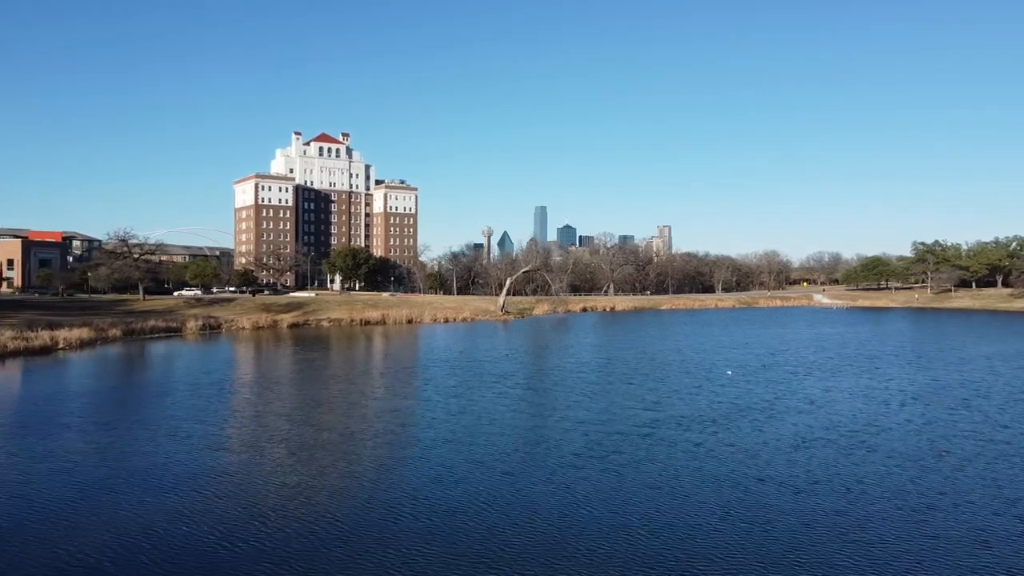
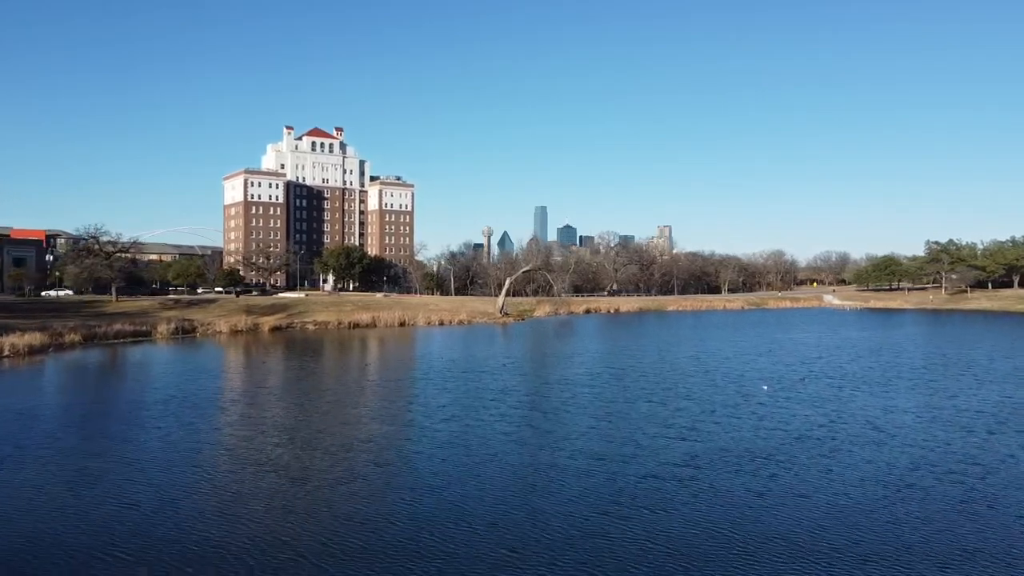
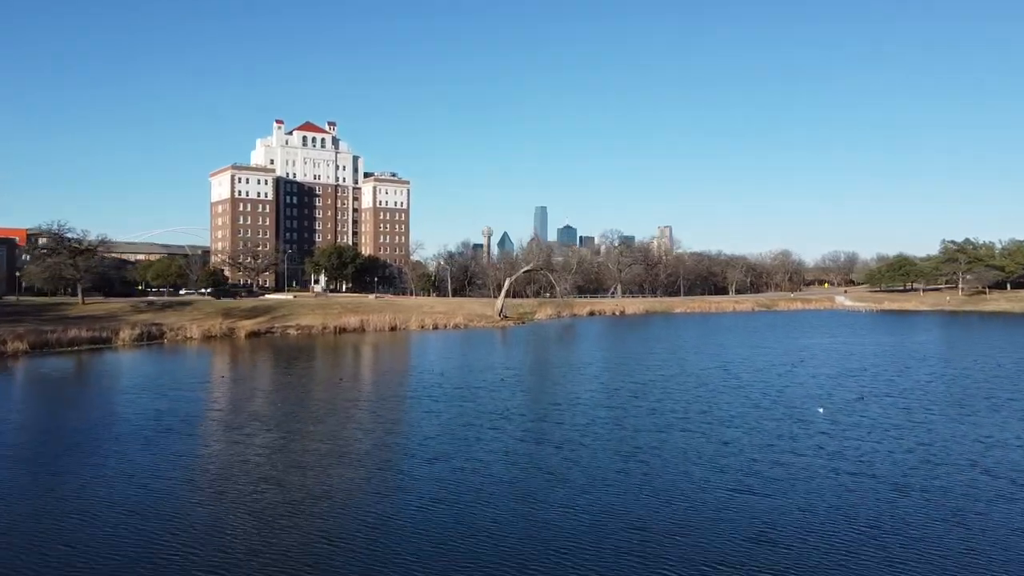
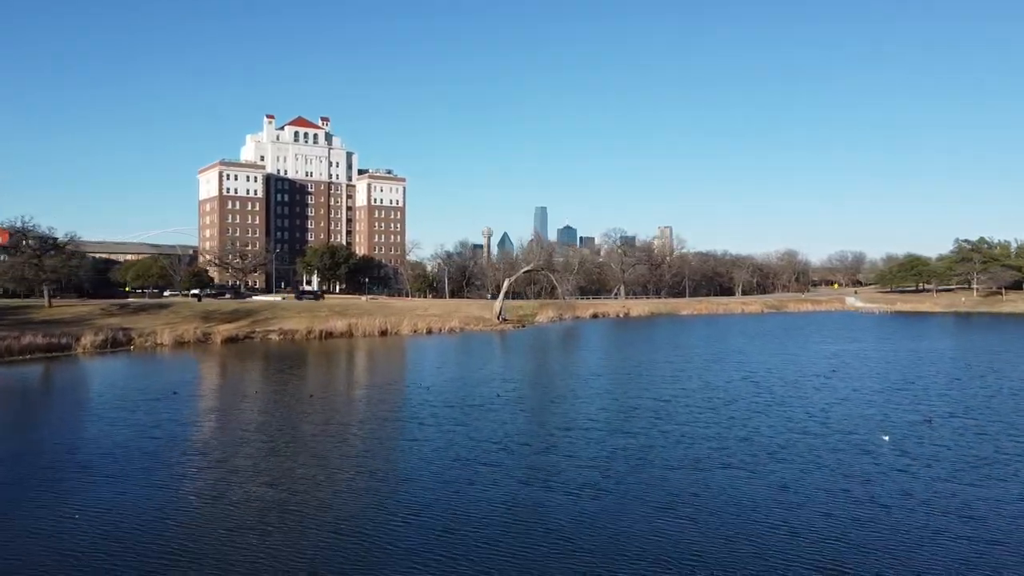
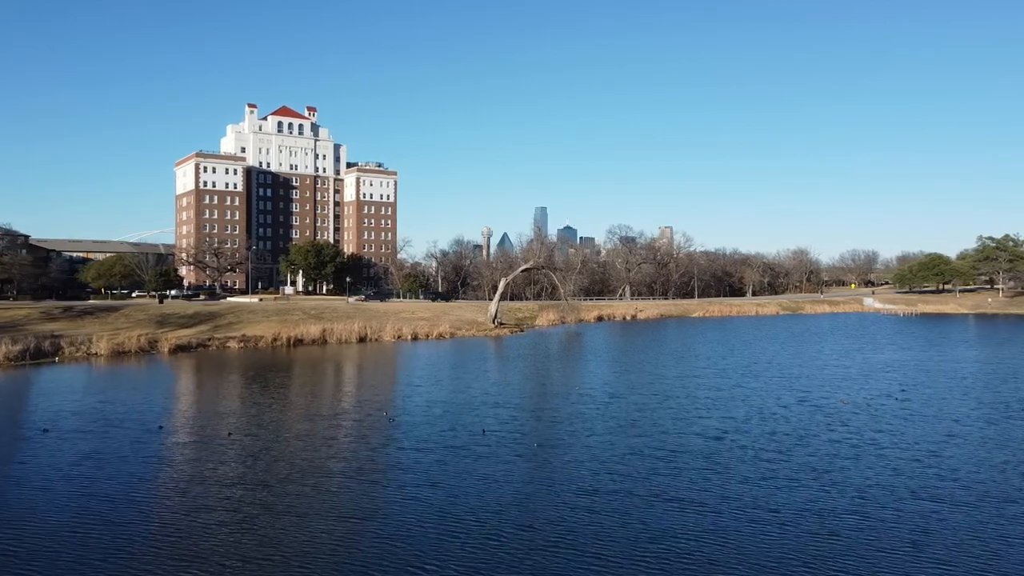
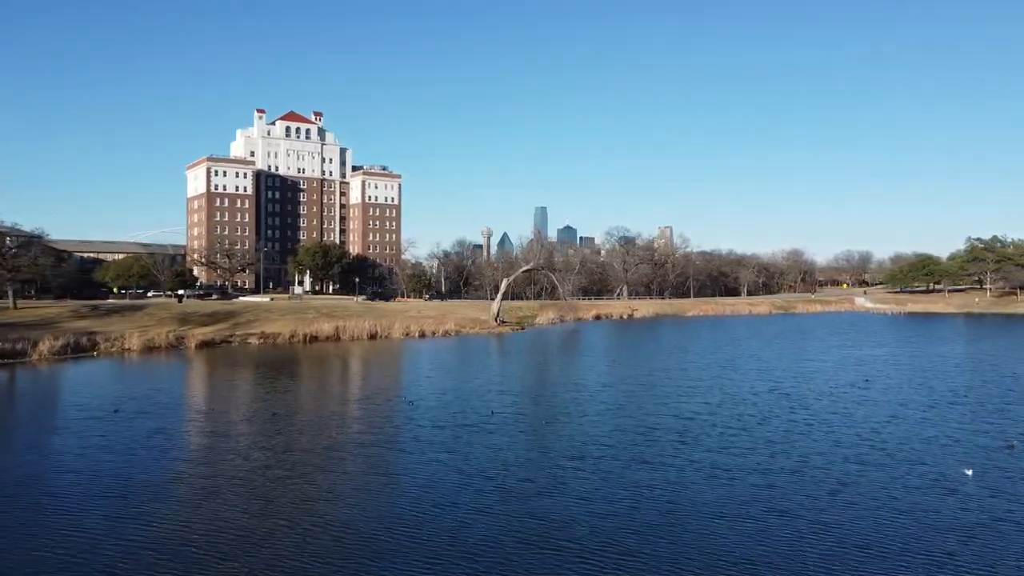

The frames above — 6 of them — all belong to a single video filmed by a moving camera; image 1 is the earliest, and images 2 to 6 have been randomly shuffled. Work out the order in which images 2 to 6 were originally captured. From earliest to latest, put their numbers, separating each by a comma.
2, 3, 4, 6, 5
